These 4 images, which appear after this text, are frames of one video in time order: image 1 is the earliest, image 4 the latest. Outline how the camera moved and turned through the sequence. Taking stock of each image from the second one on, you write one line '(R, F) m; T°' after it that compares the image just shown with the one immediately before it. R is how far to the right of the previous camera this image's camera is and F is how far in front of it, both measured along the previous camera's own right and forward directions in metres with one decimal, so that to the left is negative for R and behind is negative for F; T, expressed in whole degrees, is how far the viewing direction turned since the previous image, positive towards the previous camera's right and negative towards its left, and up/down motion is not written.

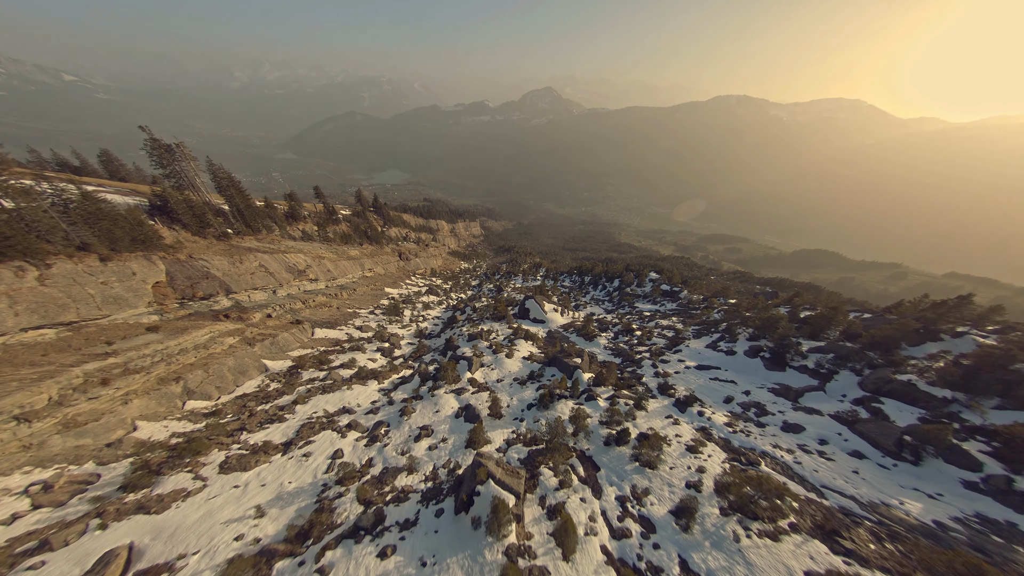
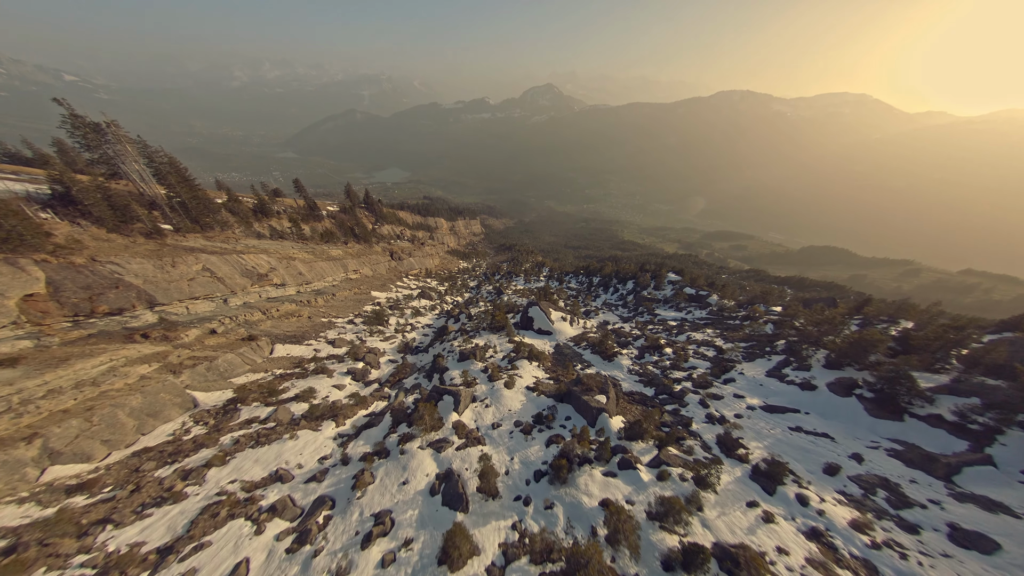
(+0.1, +7.9) m; 0°
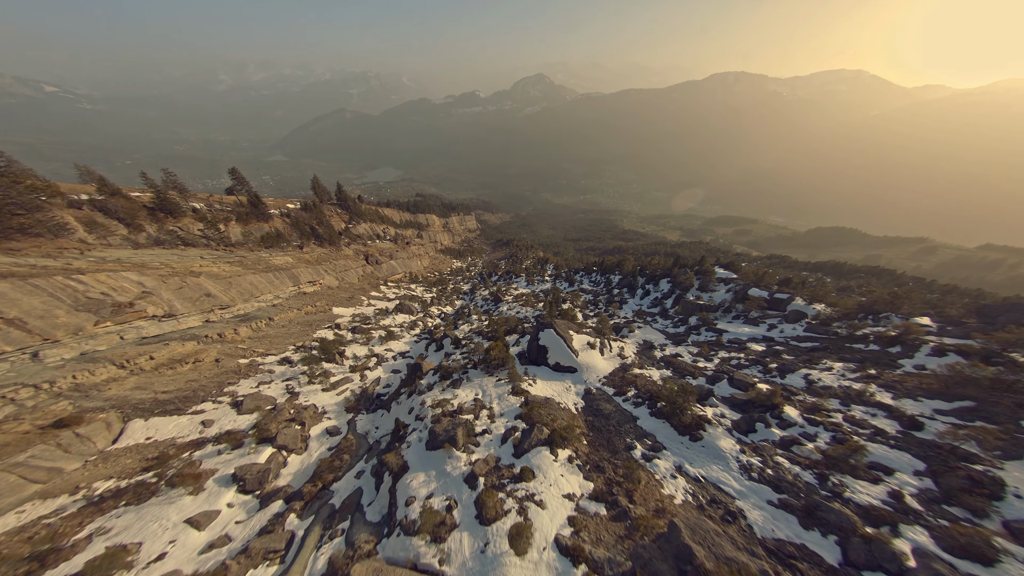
(-0.1, +15.0) m; 0°
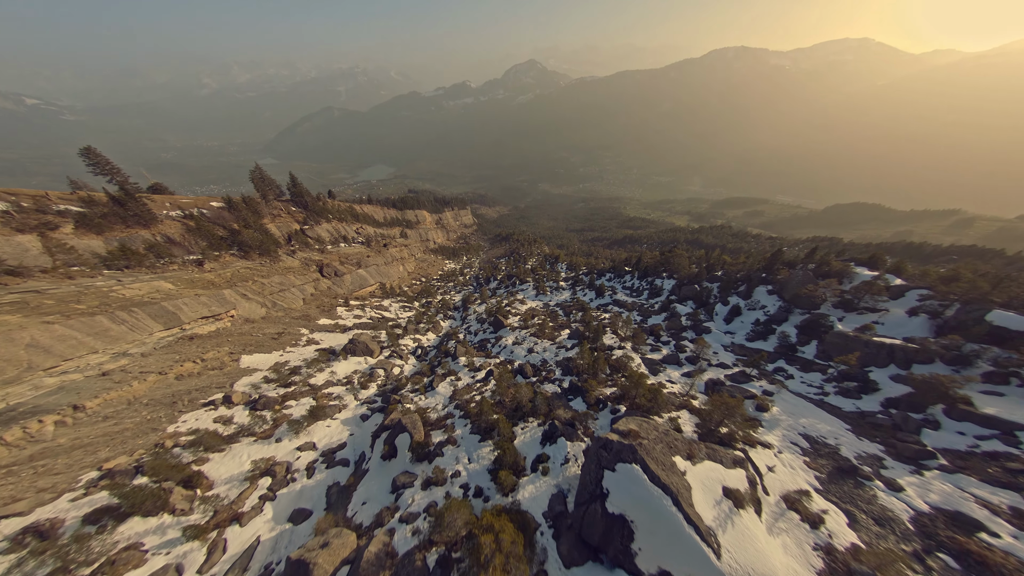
(-0.5, +19.5) m; 0°
